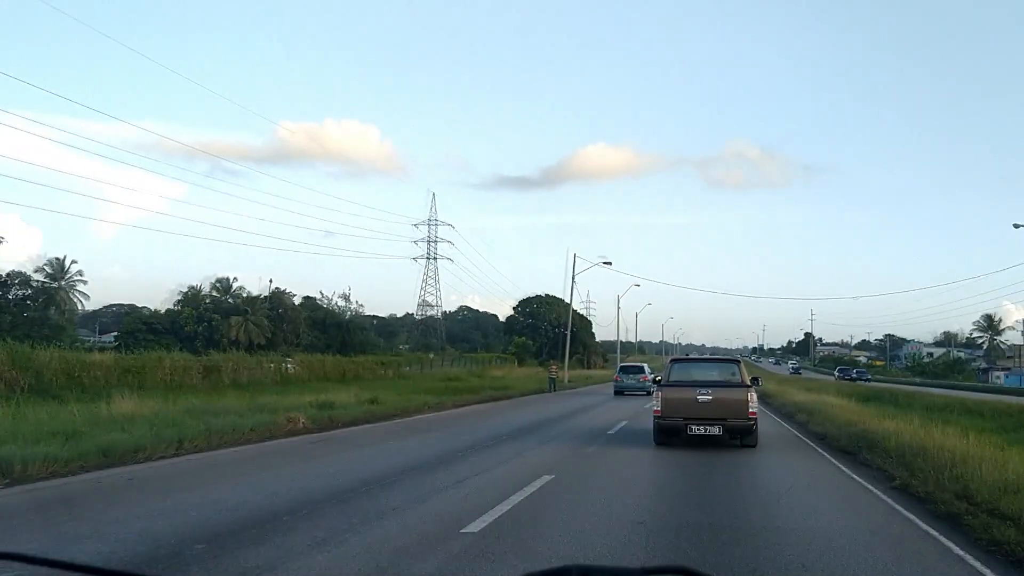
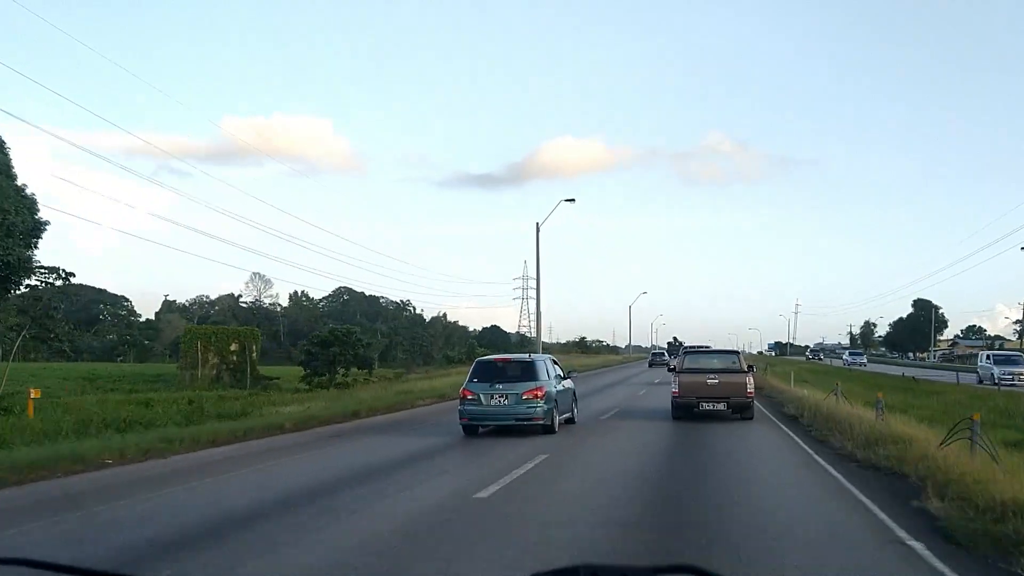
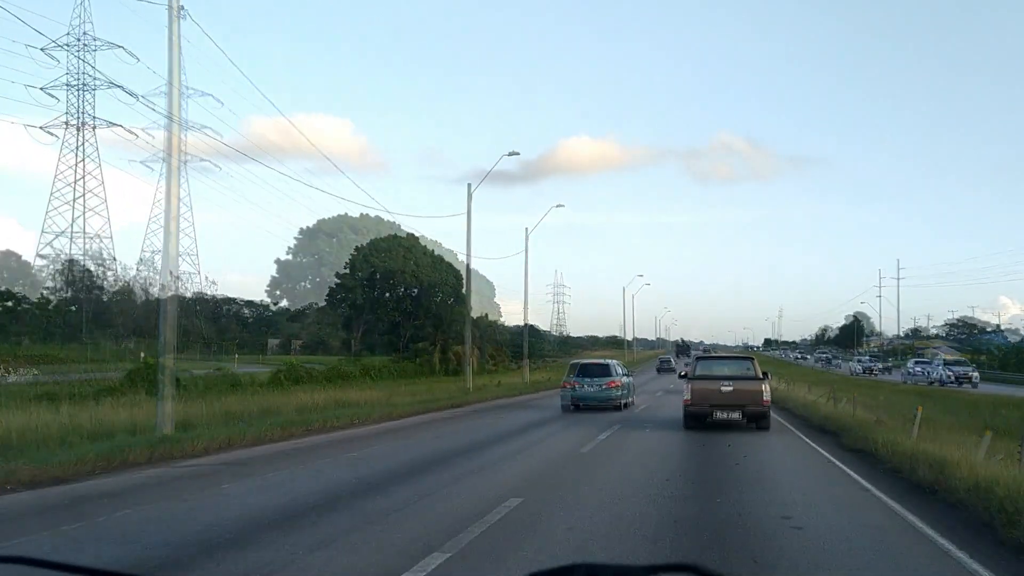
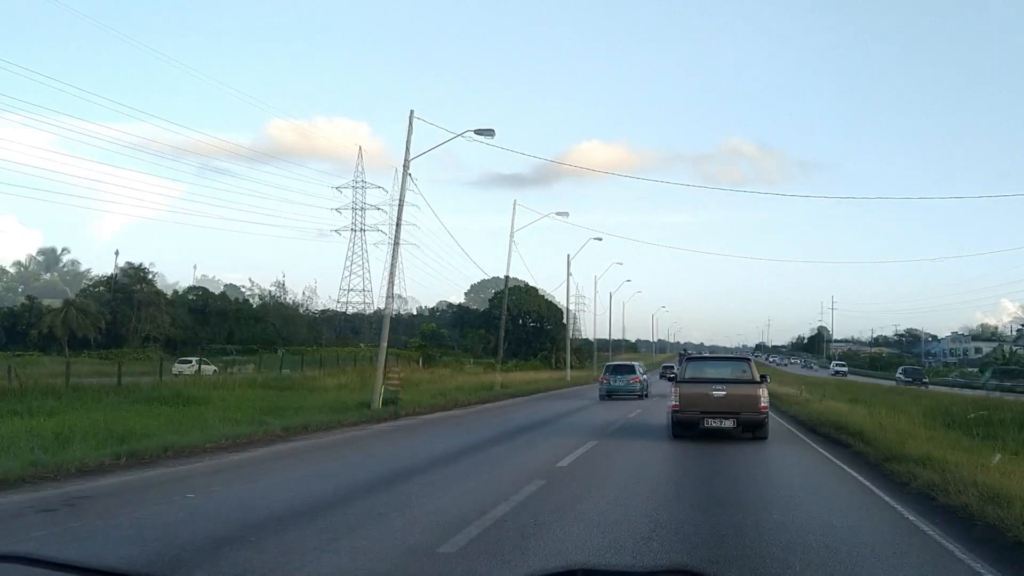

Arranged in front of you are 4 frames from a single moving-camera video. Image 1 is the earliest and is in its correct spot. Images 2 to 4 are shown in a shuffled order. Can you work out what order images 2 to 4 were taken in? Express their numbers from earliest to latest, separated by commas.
4, 3, 2
